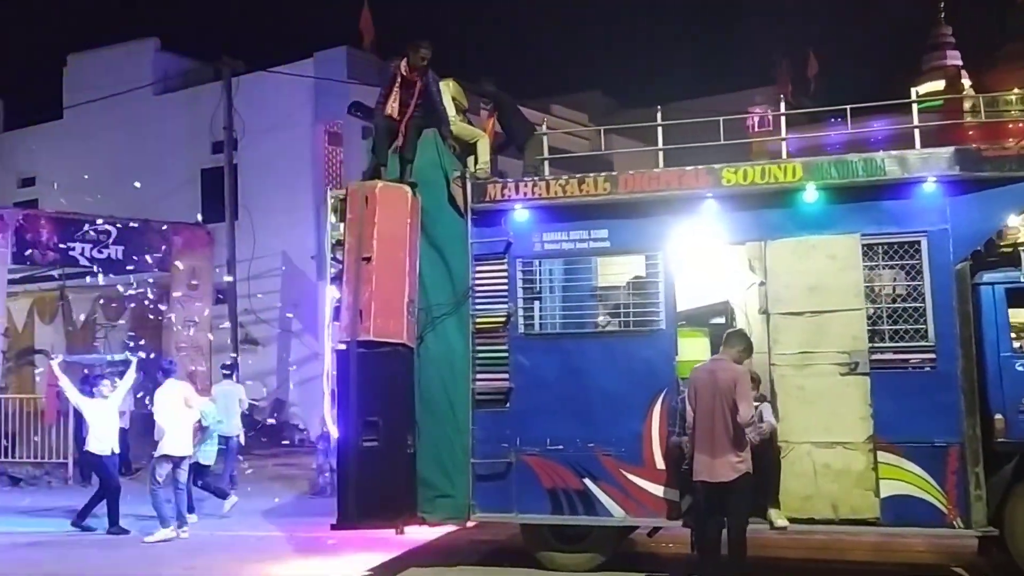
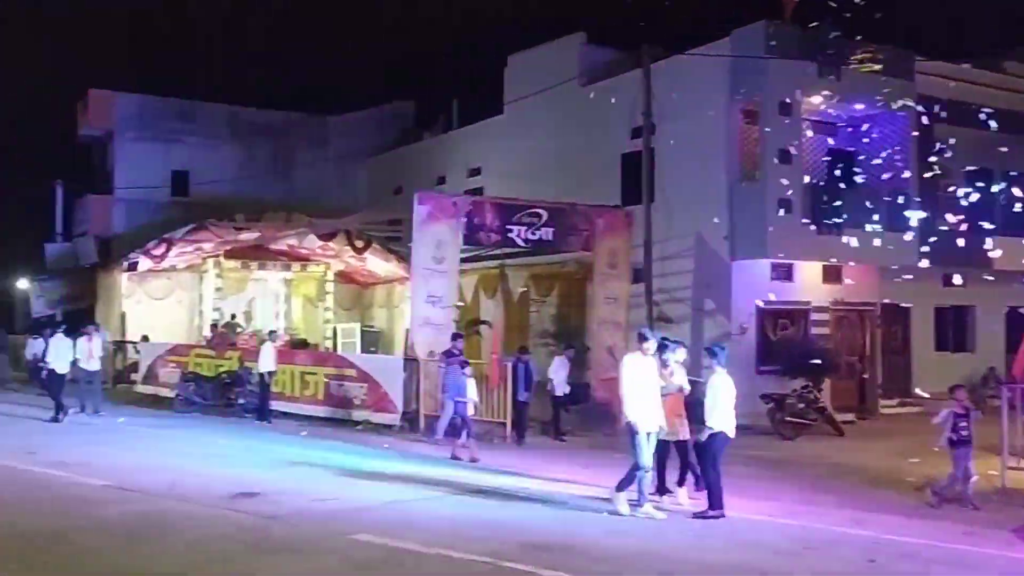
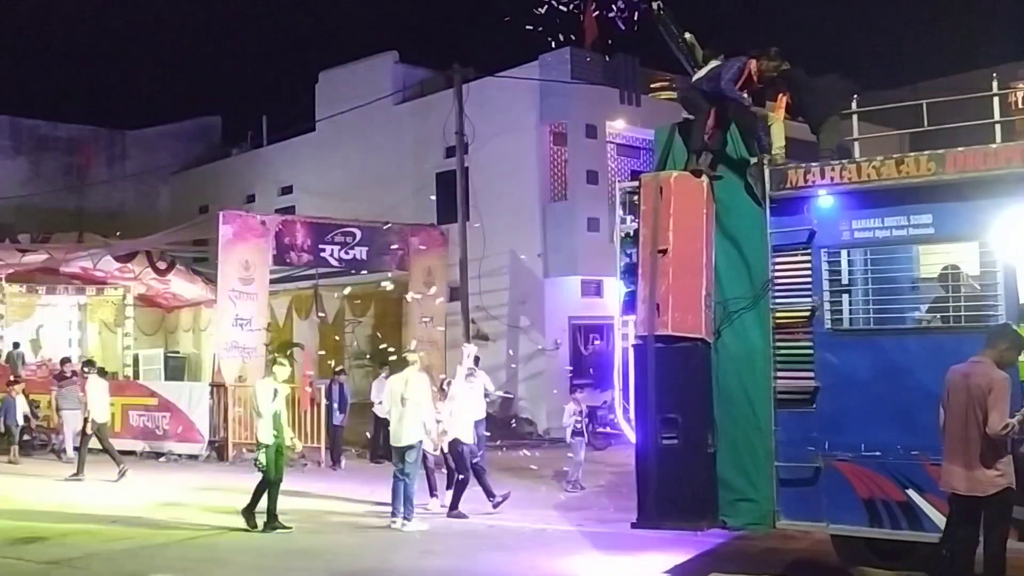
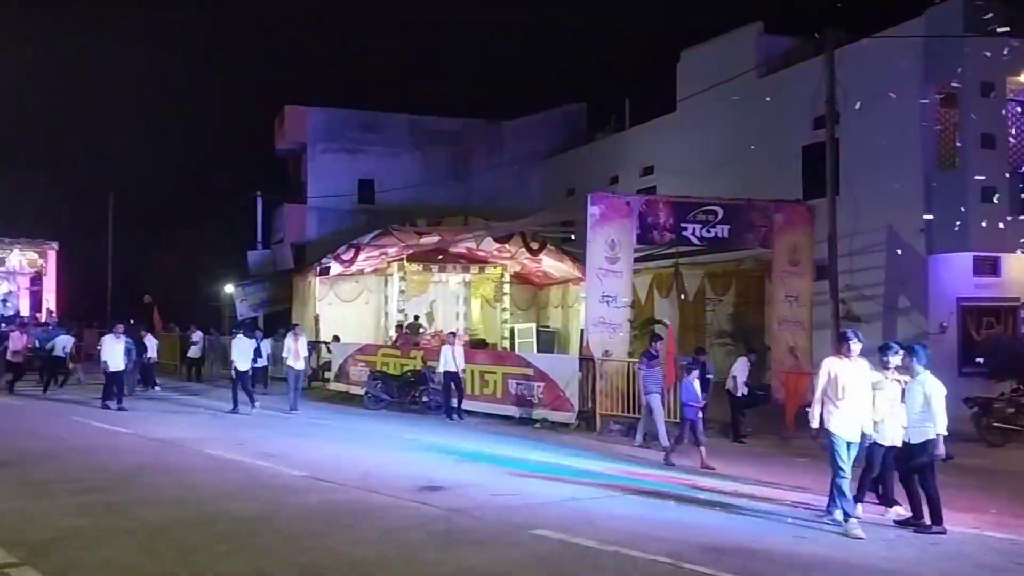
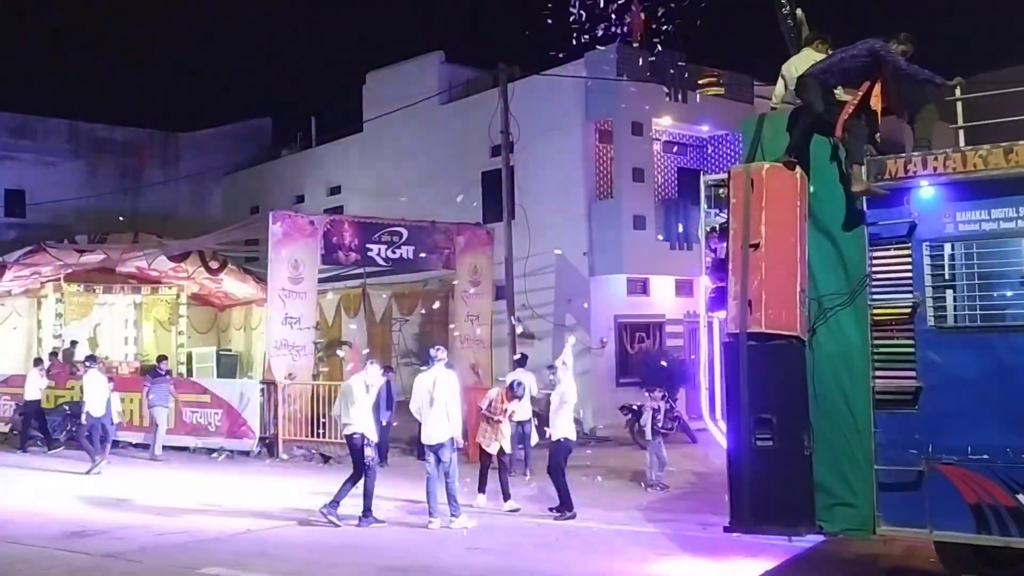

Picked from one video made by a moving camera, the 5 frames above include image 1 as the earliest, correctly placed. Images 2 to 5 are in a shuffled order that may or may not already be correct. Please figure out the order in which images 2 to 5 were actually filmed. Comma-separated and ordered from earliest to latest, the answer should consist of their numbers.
3, 5, 2, 4
